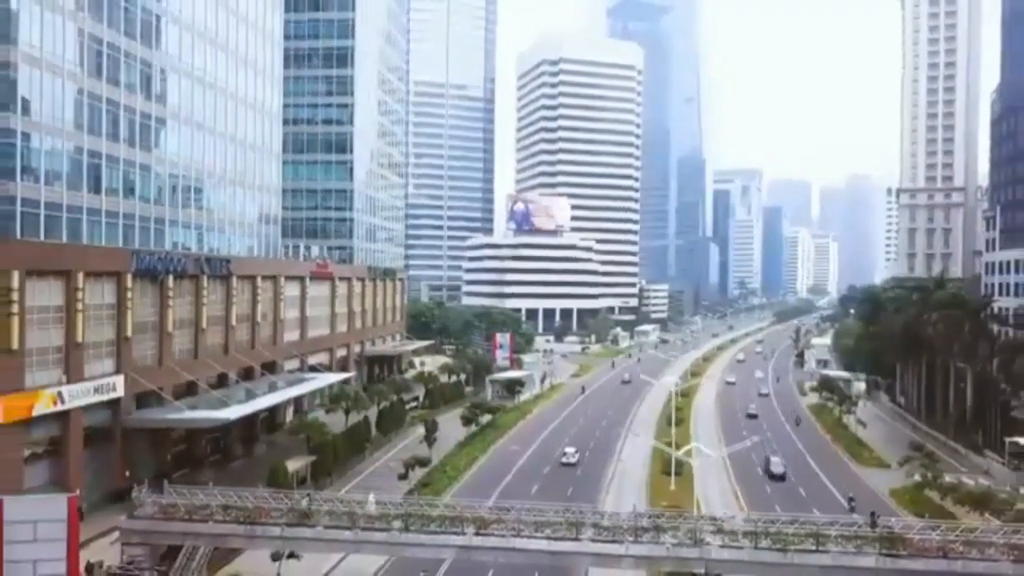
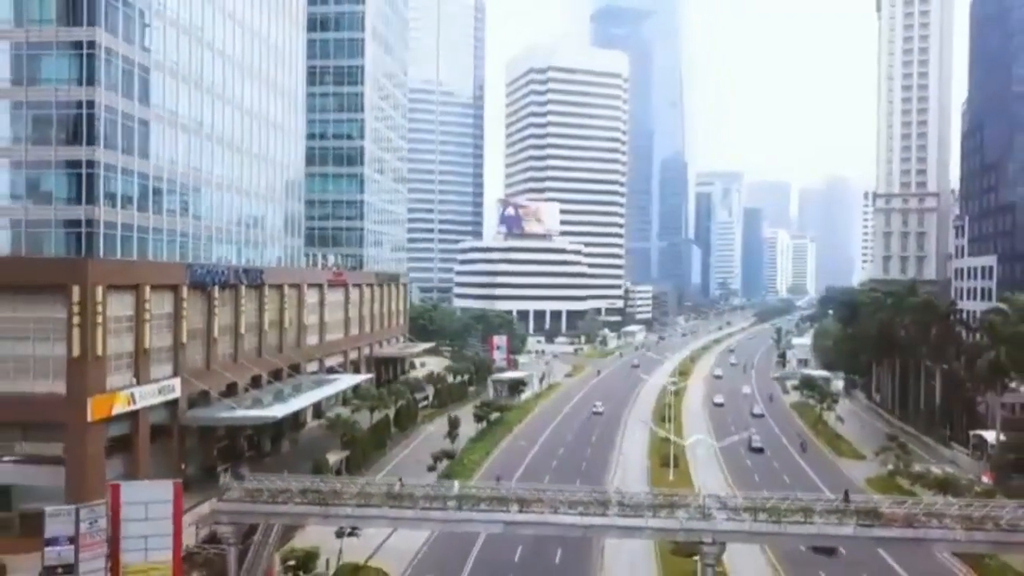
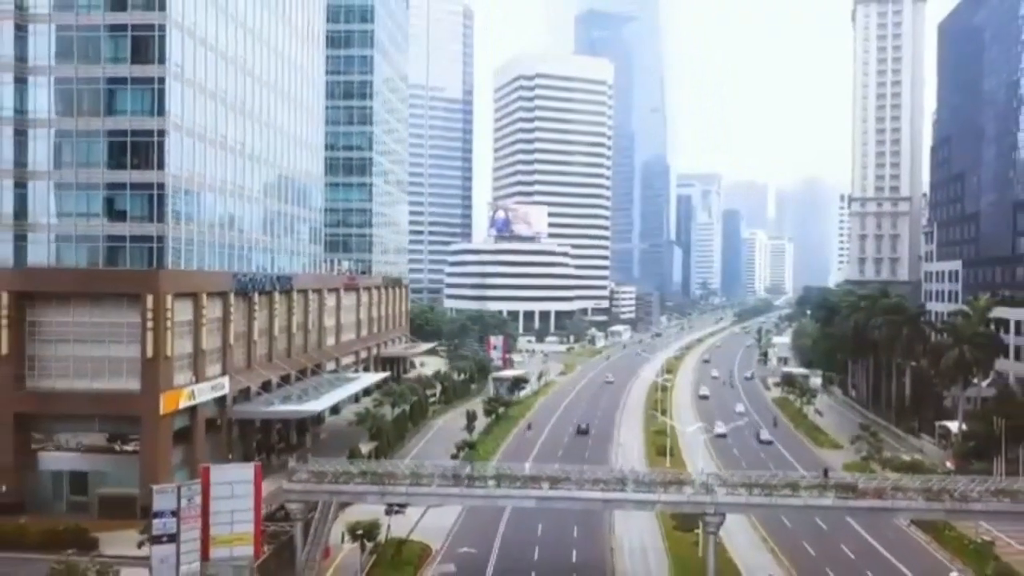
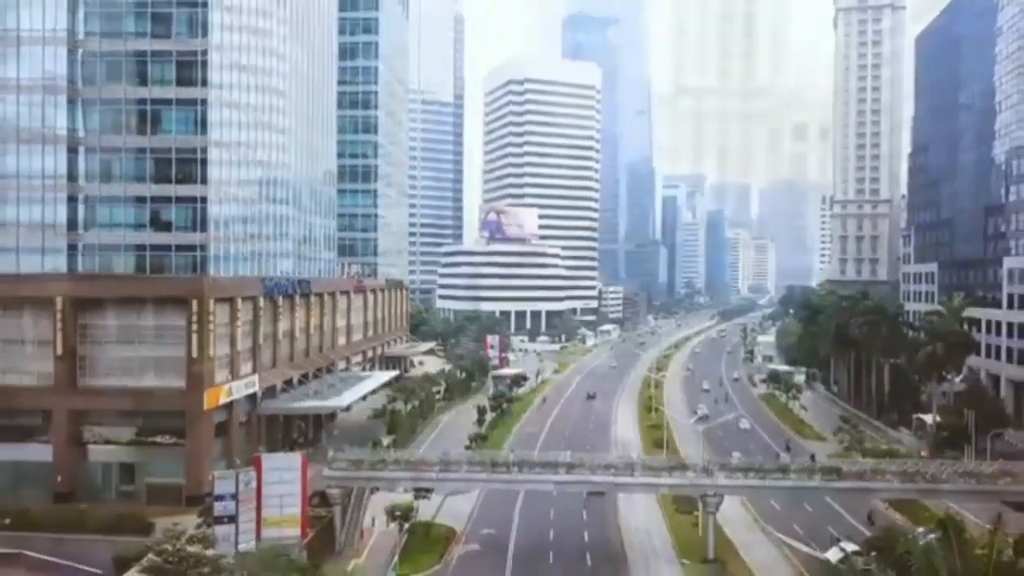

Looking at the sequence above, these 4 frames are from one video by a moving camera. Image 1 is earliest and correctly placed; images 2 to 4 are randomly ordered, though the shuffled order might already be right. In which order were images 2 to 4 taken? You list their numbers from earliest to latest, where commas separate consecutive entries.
2, 3, 4
